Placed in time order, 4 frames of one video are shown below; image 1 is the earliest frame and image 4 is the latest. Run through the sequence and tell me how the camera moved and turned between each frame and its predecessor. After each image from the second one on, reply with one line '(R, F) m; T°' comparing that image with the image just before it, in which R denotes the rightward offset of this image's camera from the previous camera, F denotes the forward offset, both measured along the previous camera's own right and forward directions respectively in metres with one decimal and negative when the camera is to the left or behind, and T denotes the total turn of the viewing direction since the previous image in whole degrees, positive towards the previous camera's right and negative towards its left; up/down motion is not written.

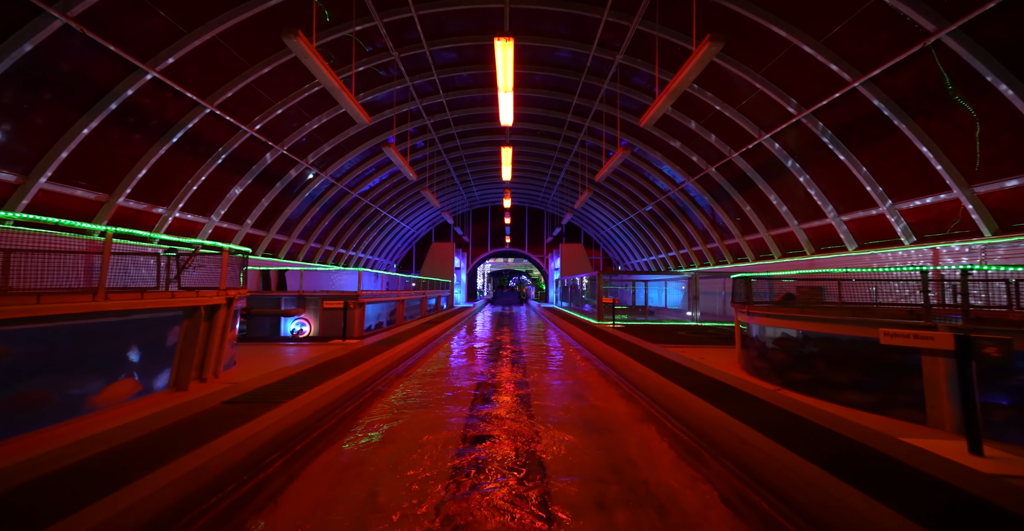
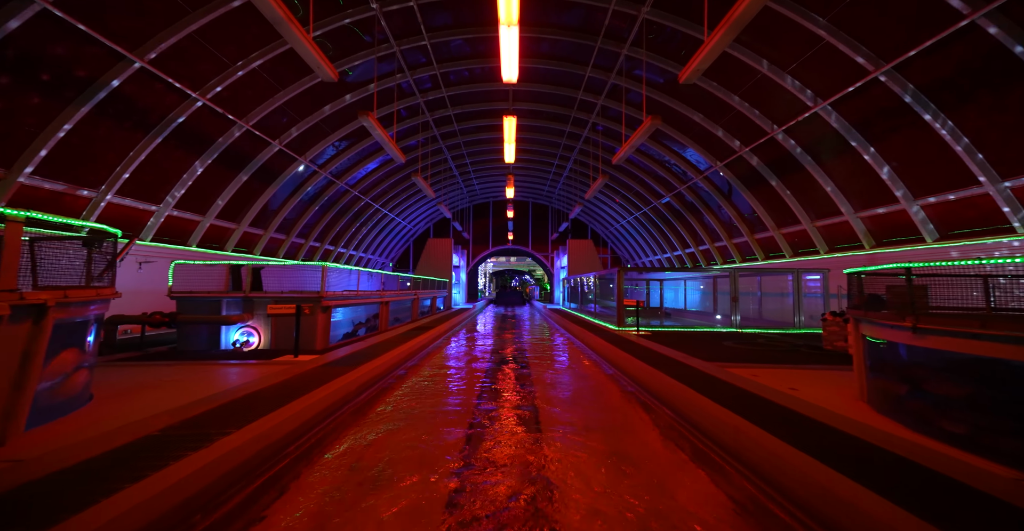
(-0.1, +2.2) m; 0°
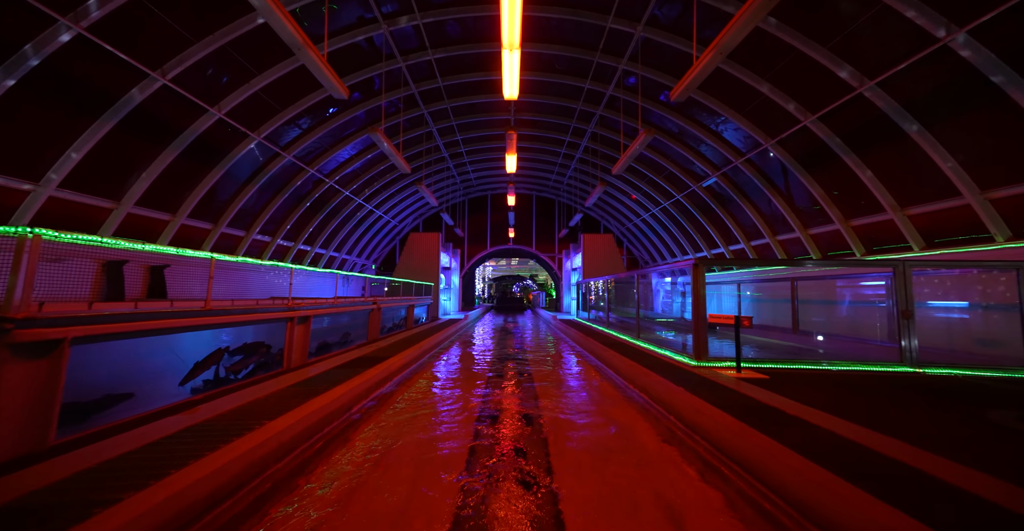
(-0.1, +1.4) m; 0°
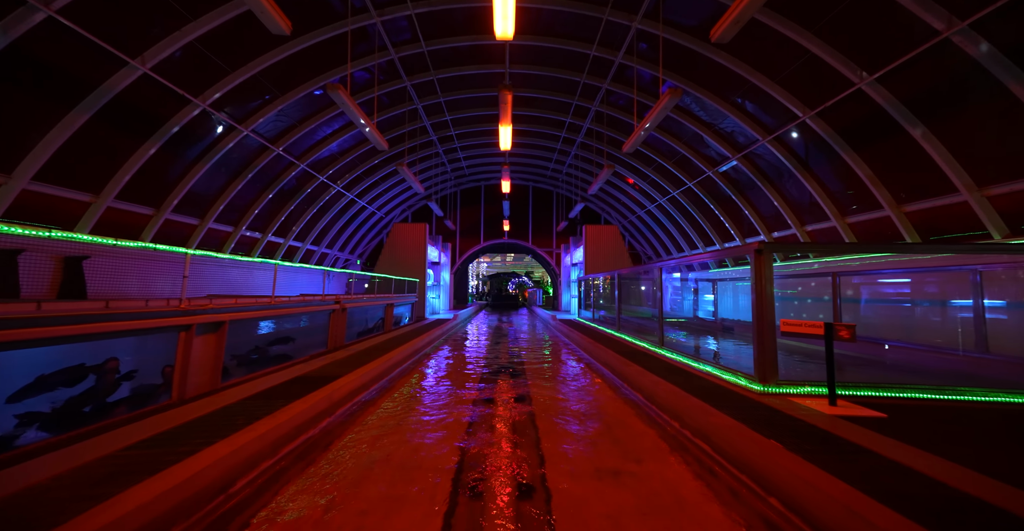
(+0.1, +2.1) m; +1°
